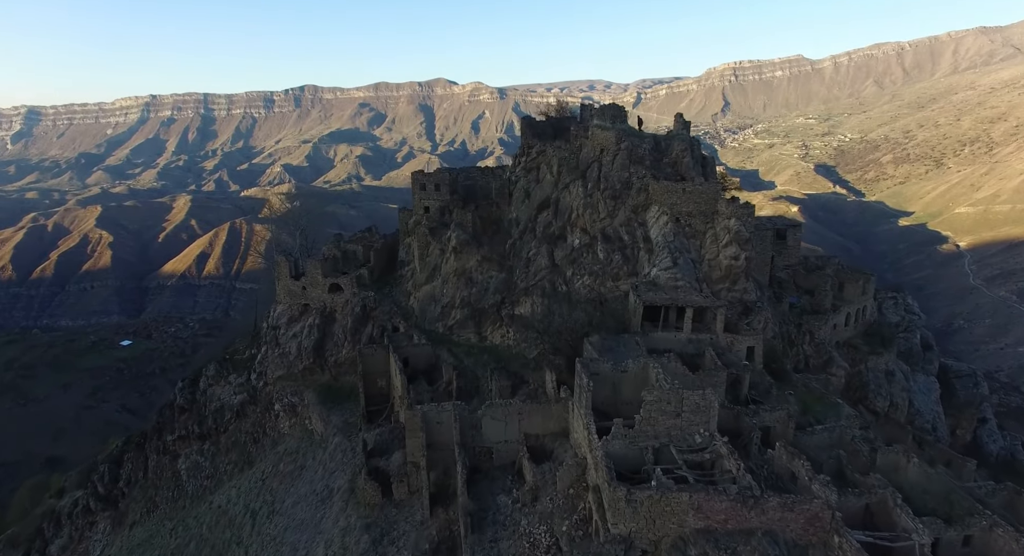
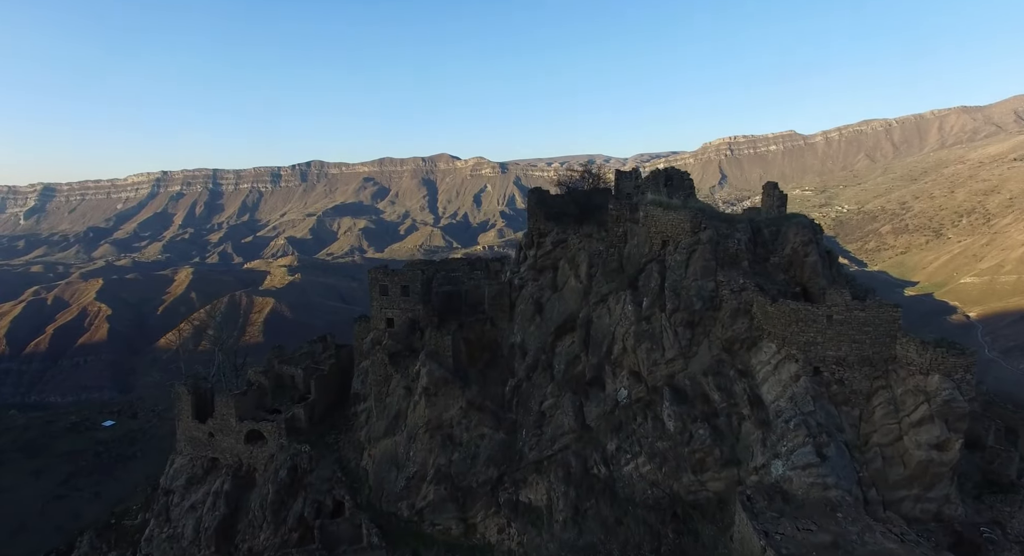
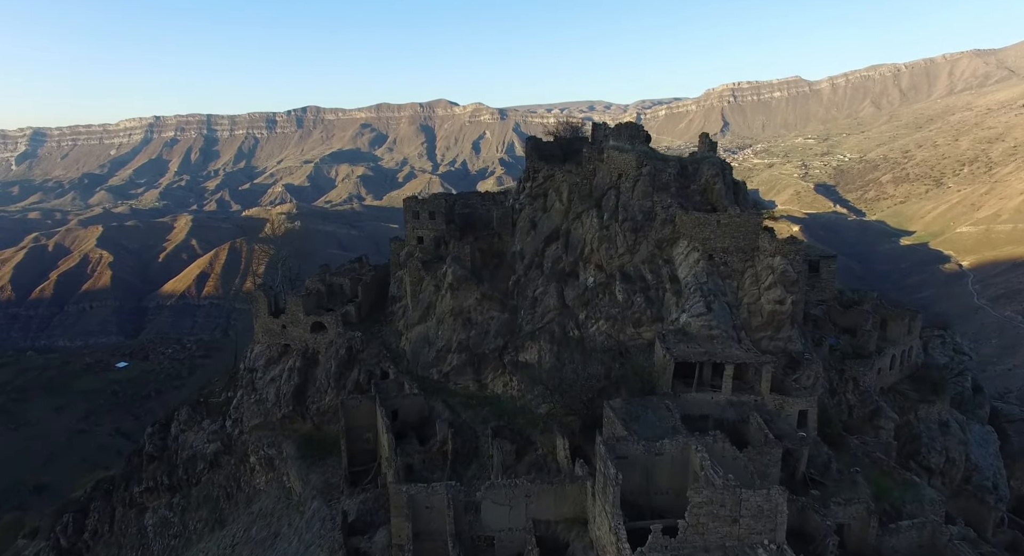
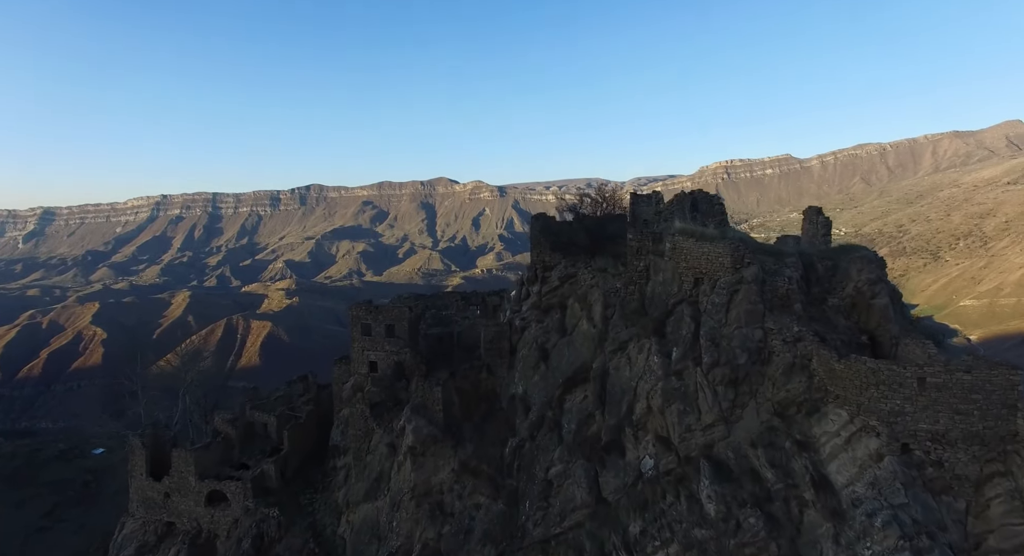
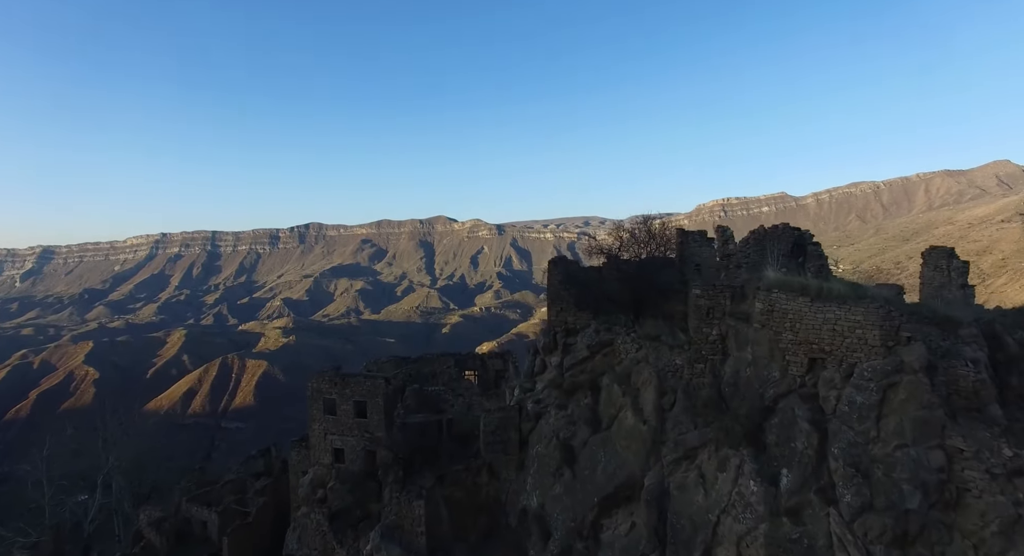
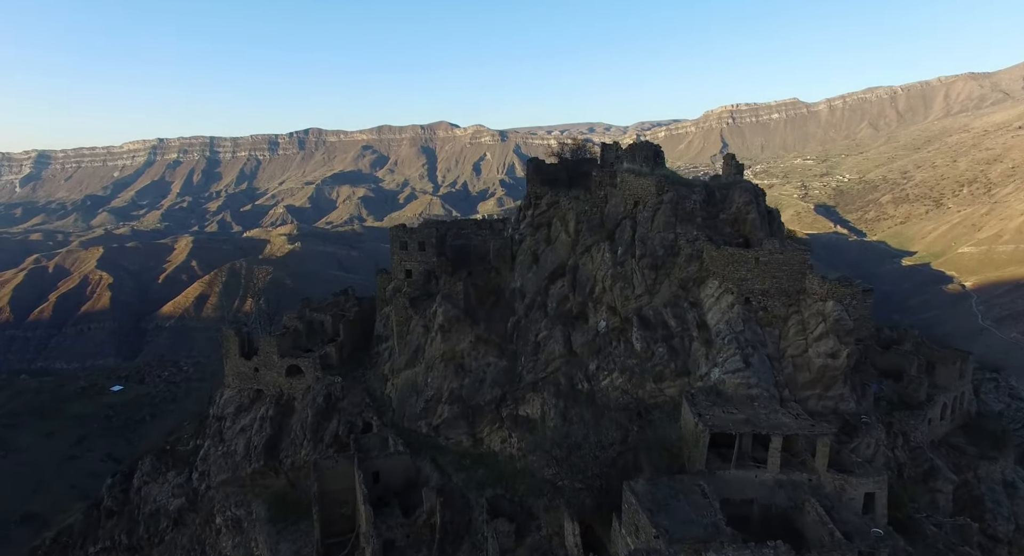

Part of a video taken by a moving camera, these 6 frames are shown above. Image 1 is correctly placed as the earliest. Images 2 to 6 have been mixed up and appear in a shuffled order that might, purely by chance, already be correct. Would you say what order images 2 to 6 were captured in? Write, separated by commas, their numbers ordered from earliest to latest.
3, 6, 2, 4, 5
